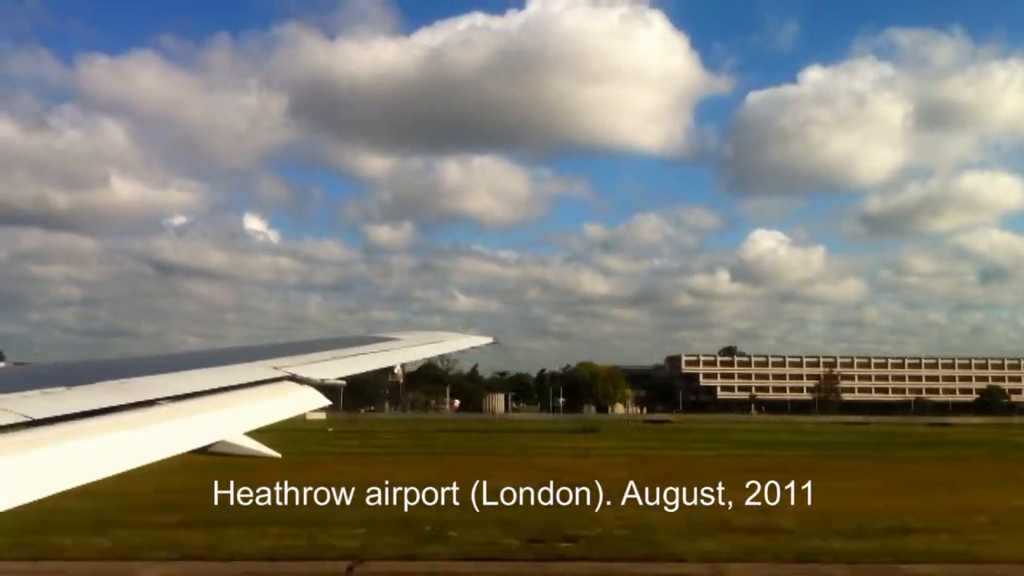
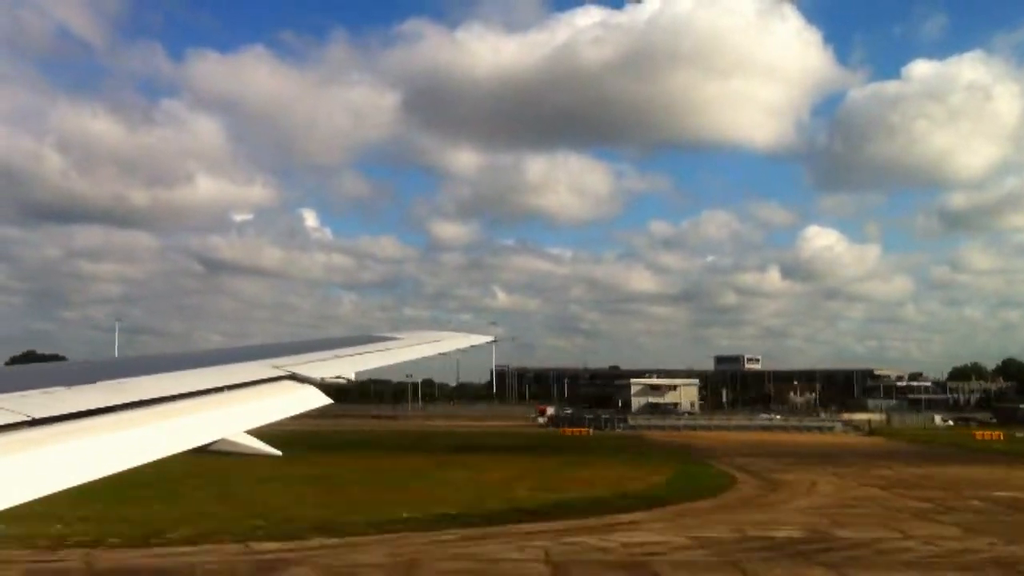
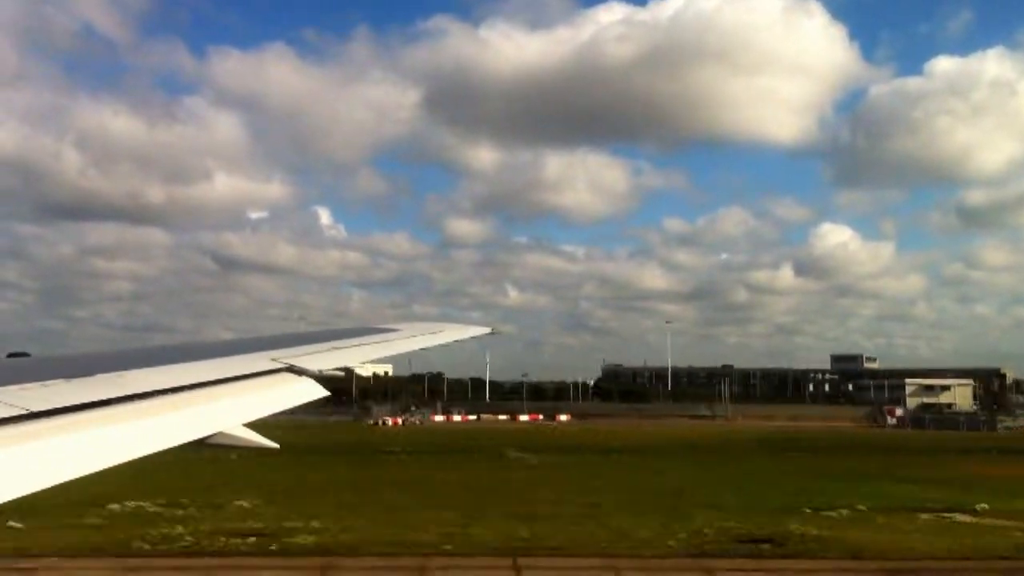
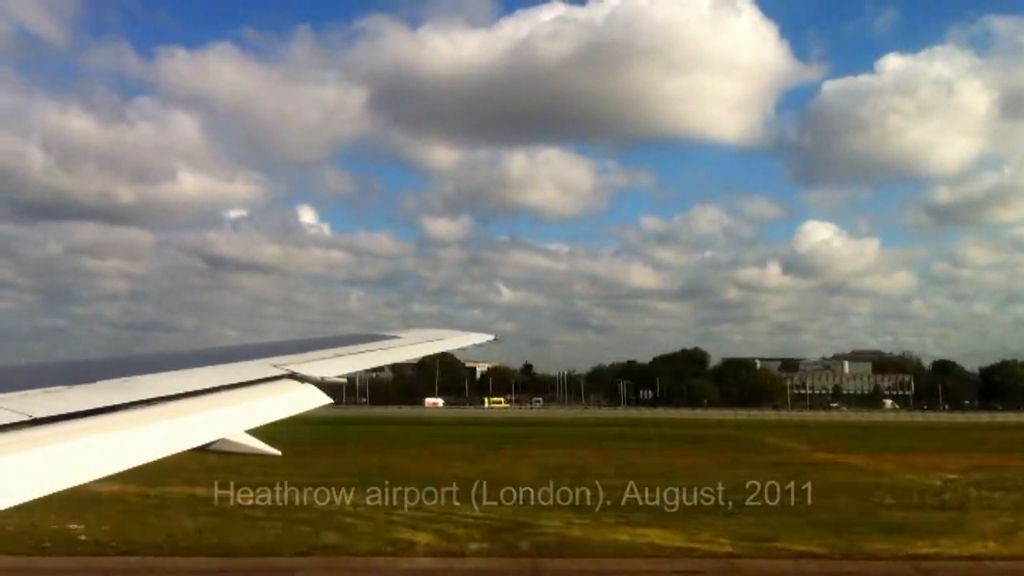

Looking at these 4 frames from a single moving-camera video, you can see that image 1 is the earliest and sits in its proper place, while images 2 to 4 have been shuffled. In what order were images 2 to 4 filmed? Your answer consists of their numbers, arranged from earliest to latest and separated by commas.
4, 2, 3
